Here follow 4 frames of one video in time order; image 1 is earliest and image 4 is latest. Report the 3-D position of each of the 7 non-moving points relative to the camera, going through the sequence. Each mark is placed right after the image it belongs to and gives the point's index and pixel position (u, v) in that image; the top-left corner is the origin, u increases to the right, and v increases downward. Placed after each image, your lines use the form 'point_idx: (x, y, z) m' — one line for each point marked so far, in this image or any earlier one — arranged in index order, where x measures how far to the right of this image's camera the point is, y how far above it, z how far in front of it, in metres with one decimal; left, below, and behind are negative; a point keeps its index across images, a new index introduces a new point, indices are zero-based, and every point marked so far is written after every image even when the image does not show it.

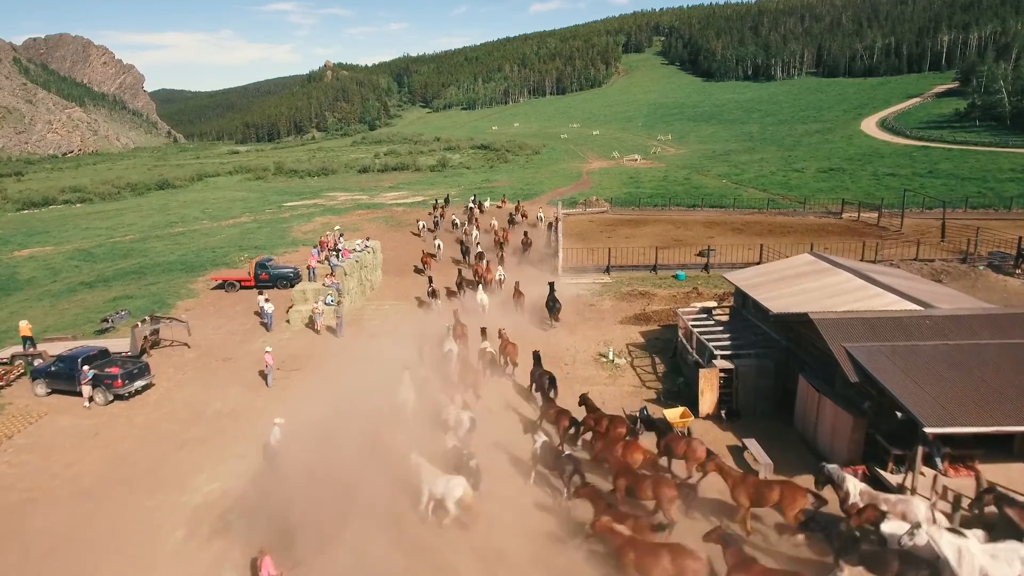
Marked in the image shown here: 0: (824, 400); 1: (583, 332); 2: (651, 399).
0: (+5.0, -1.8, +11.7) m
1: (+1.9, -1.2, +19.5) m
2: (+2.8, -2.3, +14.7) m
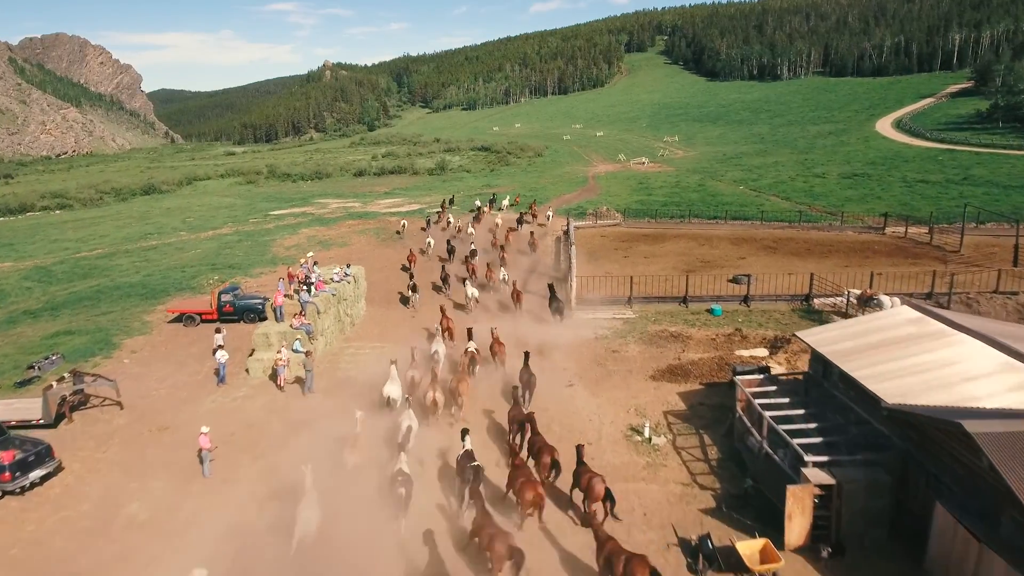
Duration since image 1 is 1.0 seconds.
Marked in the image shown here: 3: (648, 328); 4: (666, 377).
0: (+5.2, -2.9, +7.9) m
1: (+2.1, -2.3, +15.7) m
2: (+3.0, -3.4, +10.9) m
3: (+3.7, -1.1, +19.8) m
4: (+3.5, -2.0, +16.3) m
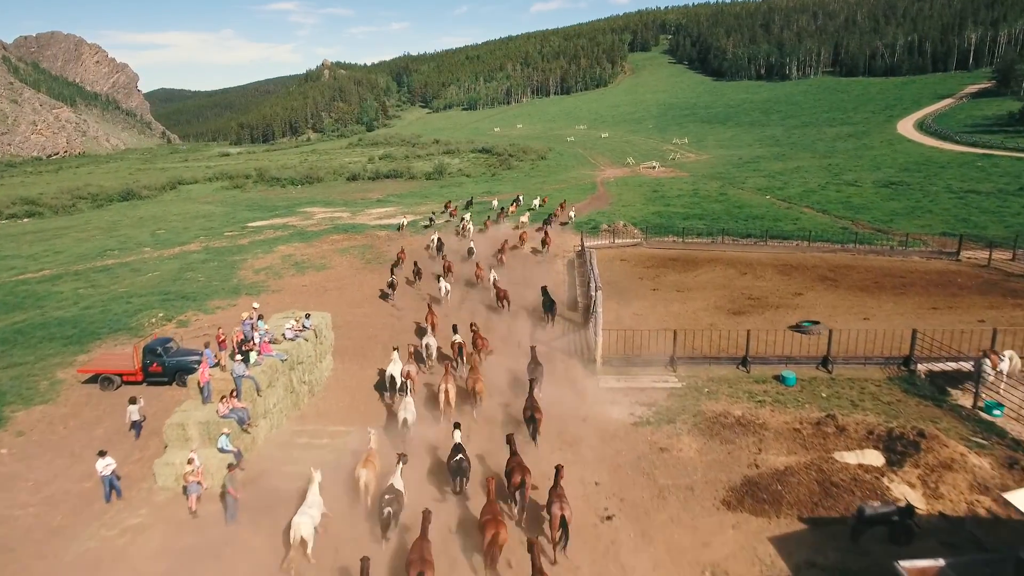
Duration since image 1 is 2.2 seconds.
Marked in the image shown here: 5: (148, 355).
0: (+5.4, -4.2, +2.9) m
1: (+2.3, -3.6, +10.7) m
2: (+3.2, -4.7, +5.9) m
3: (+3.9, -2.5, +14.8) m
4: (+3.7, -3.4, +11.3) m
5: (-9.0, -1.7, +17.9) m
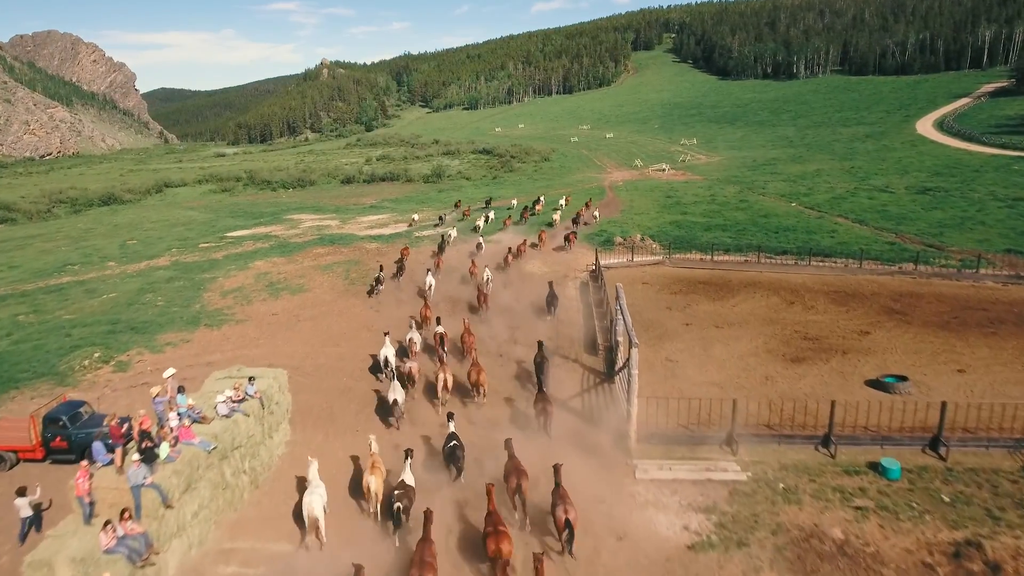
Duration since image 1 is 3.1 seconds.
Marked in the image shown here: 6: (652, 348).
0: (+5.5, -5.2, -1.2) m
1: (+2.4, -4.6, +6.7) m
2: (+3.3, -5.7, +1.9) m
3: (+4.0, -3.5, +10.7) m
4: (+3.8, -4.3, +7.3) m
5: (-8.9, -2.7, +13.9) m
6: (+3.4, -1.5, +18.0) m
